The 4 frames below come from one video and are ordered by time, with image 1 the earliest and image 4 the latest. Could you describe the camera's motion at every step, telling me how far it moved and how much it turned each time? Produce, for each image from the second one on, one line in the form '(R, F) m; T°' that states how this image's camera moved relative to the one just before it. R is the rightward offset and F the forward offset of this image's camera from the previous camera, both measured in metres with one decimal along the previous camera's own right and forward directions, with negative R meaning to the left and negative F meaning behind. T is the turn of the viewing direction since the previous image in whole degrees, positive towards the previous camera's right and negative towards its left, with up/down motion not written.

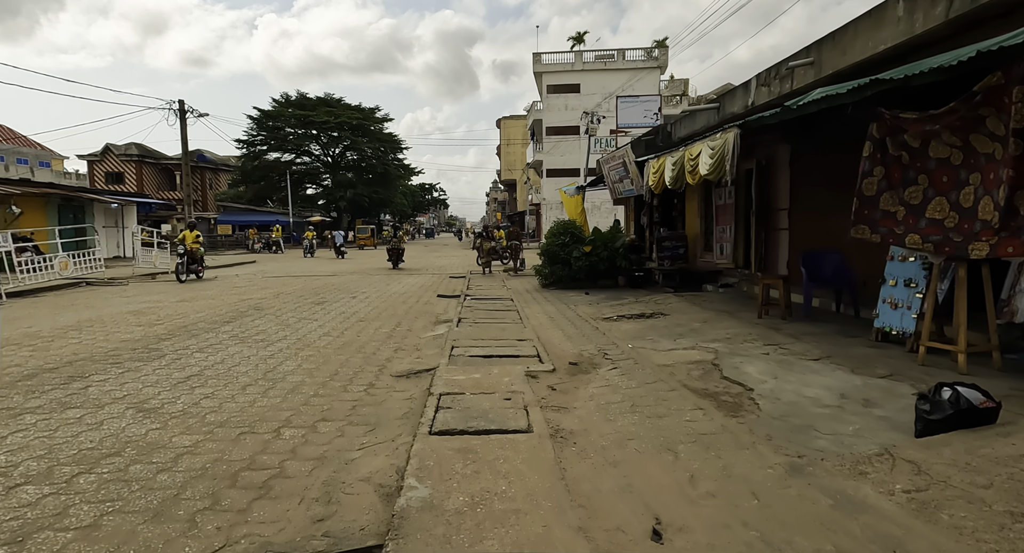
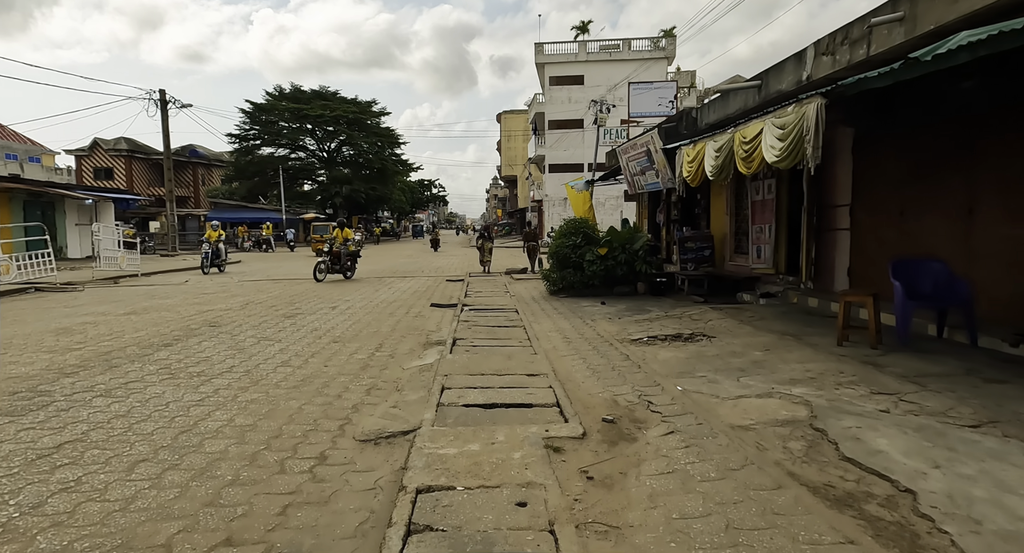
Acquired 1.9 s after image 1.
(-0.1, +1.6) m; 0°
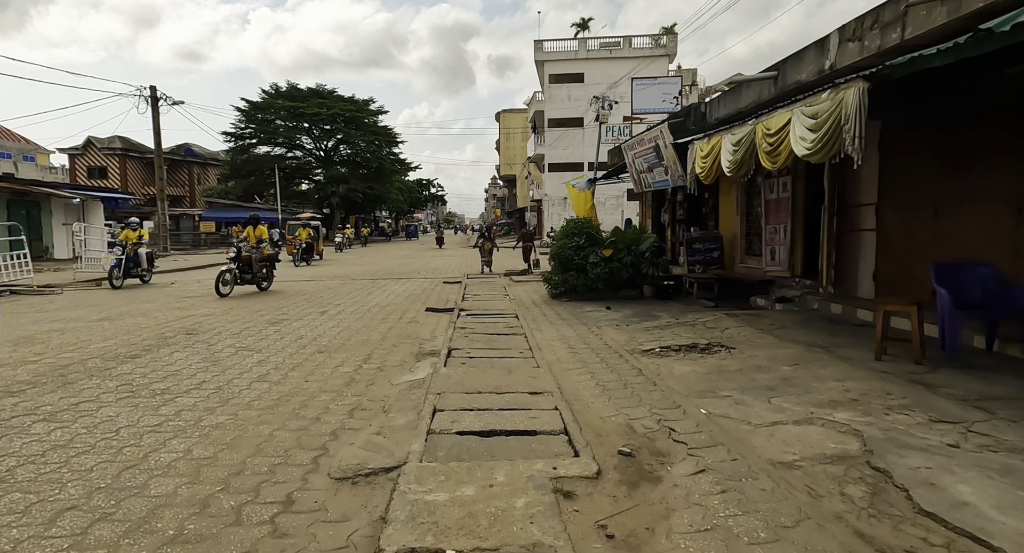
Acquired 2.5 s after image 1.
(0.0, +0.6) m; 0°
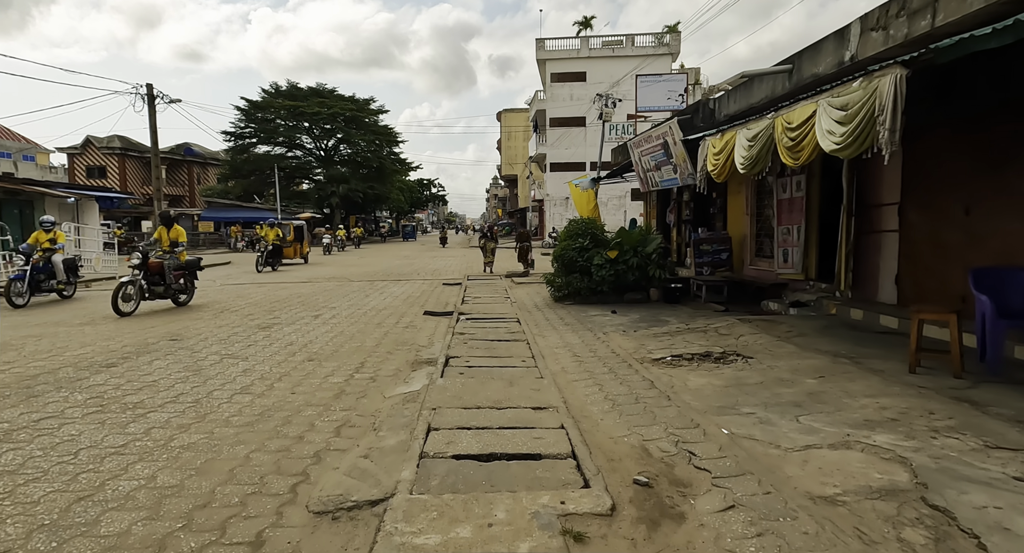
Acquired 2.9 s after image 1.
(0.0, +0.4) m; 0°
